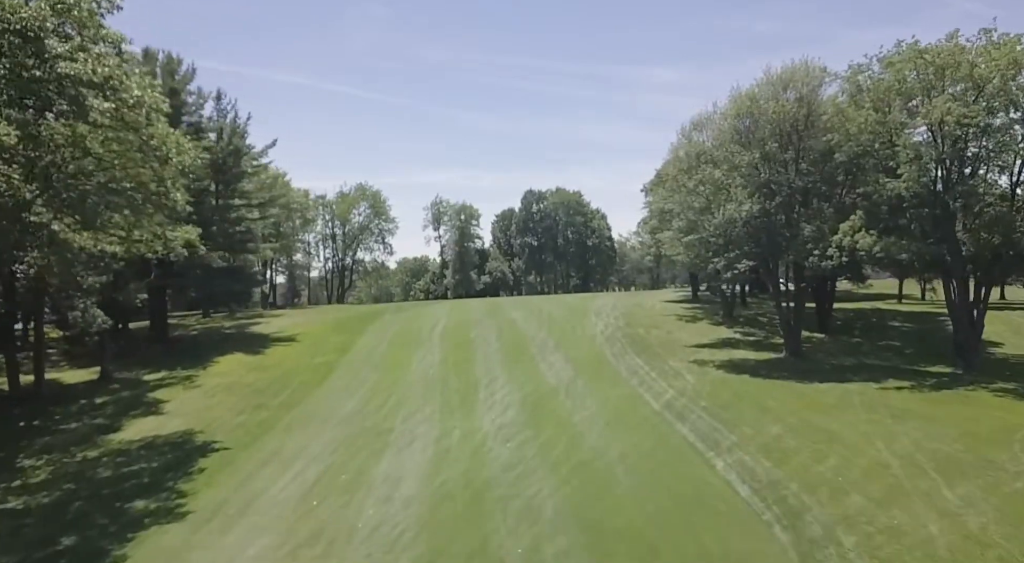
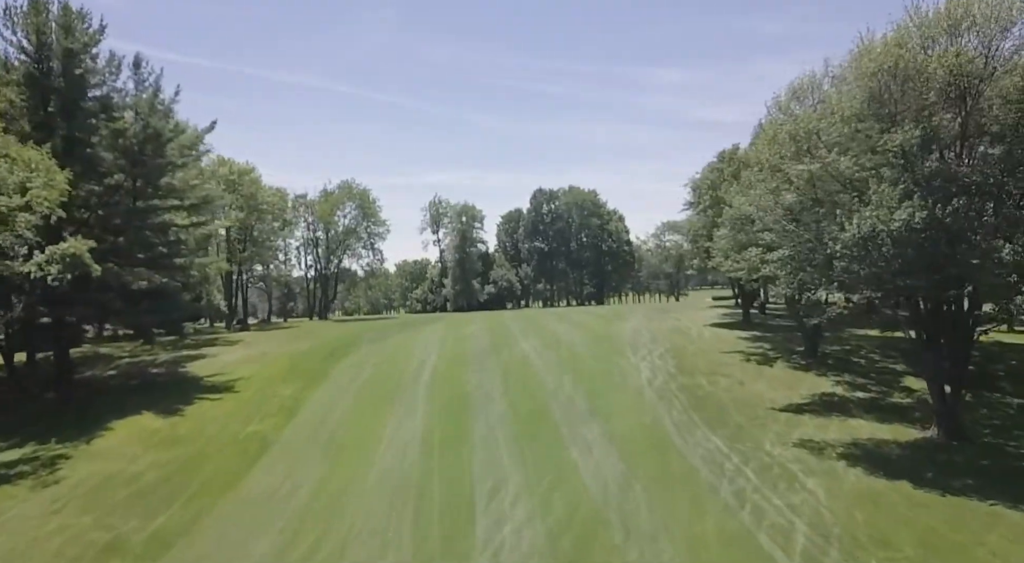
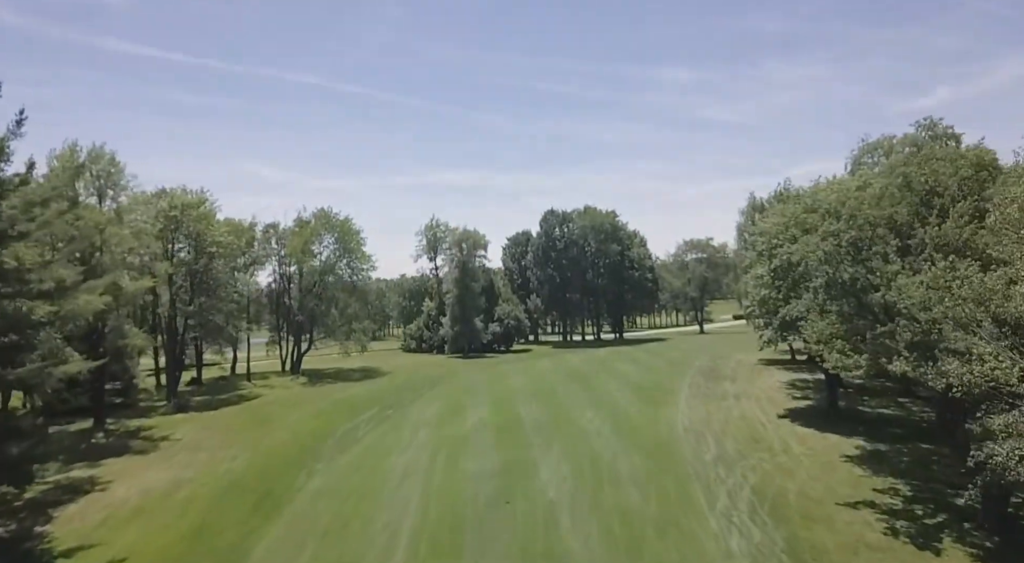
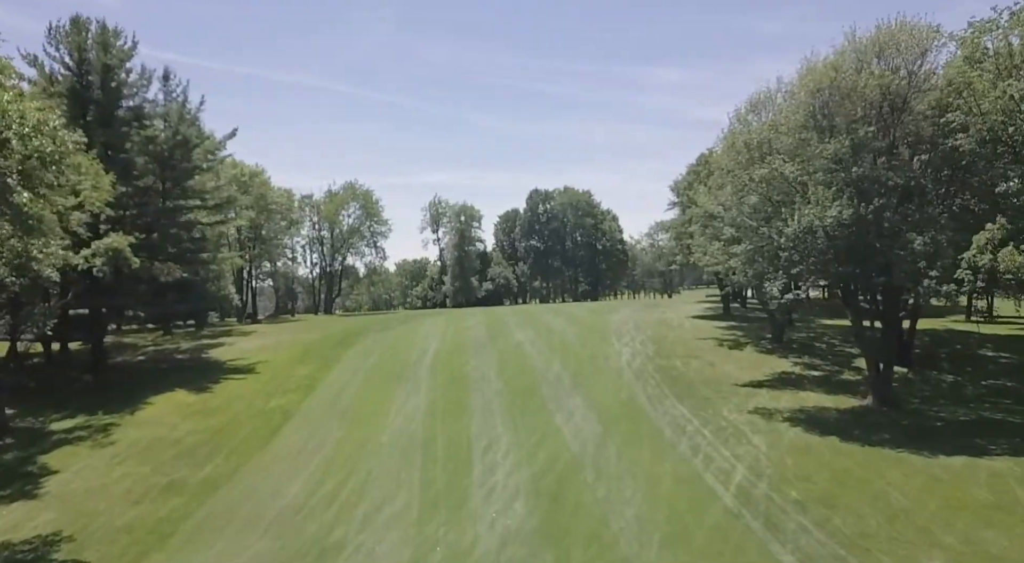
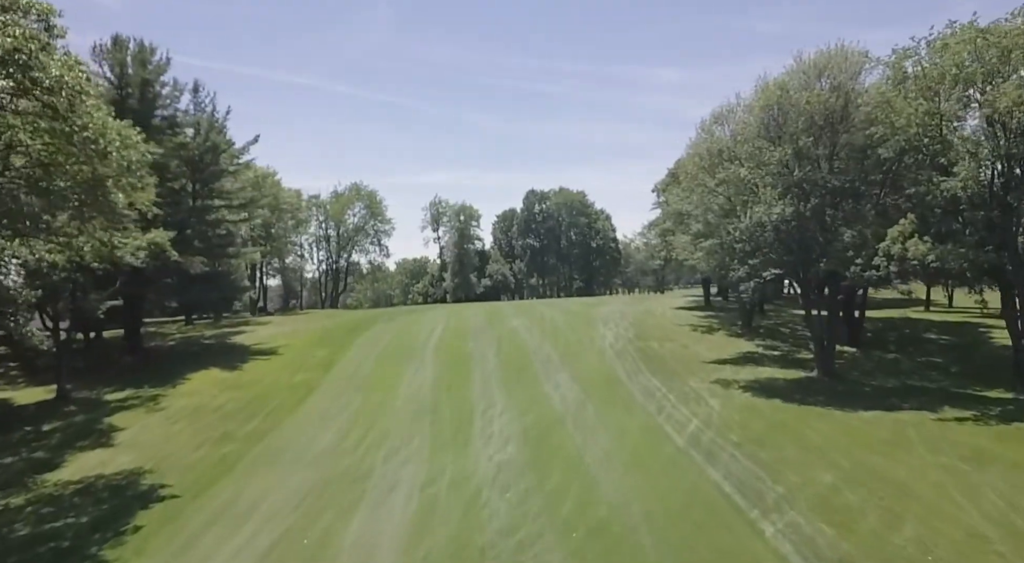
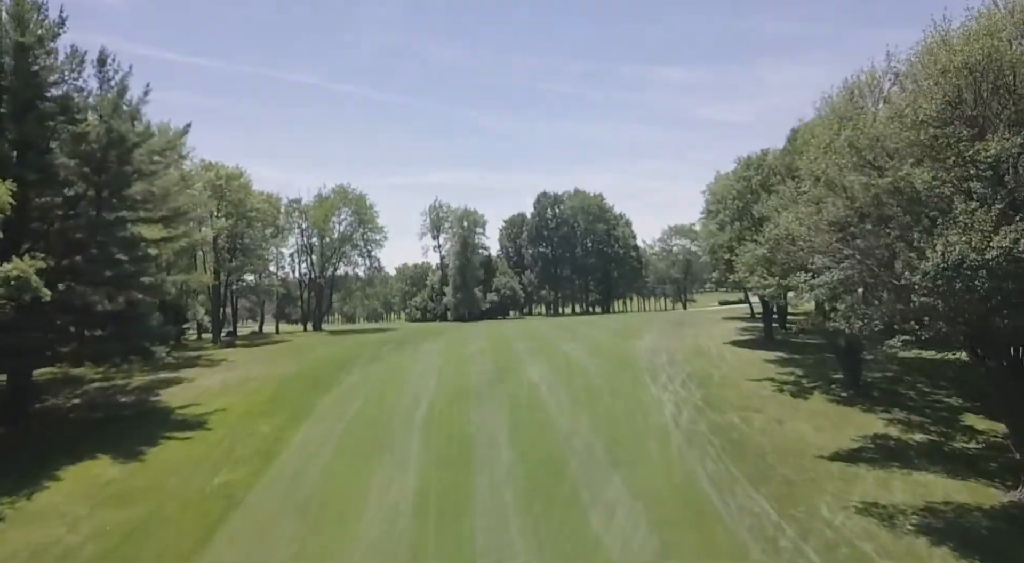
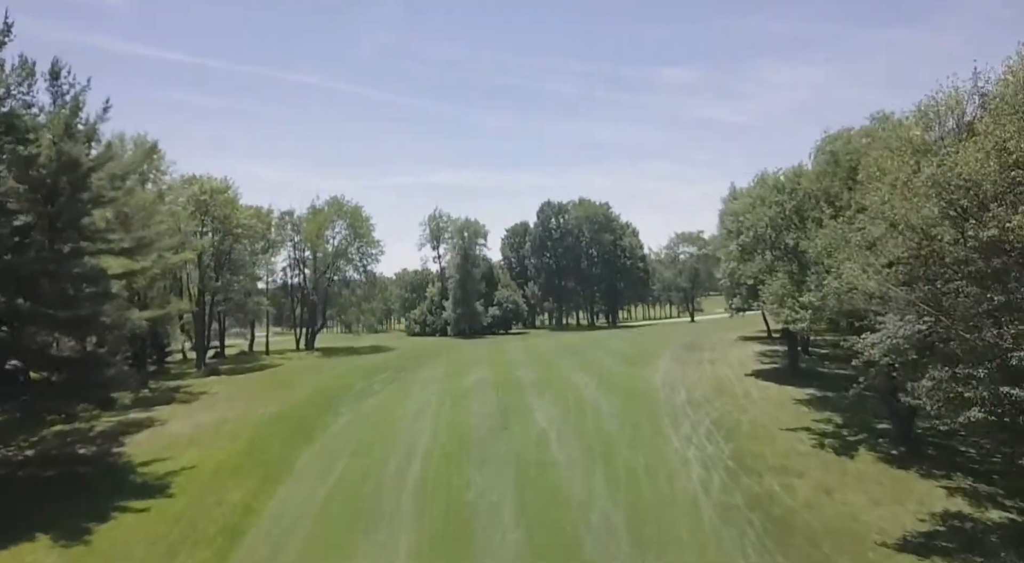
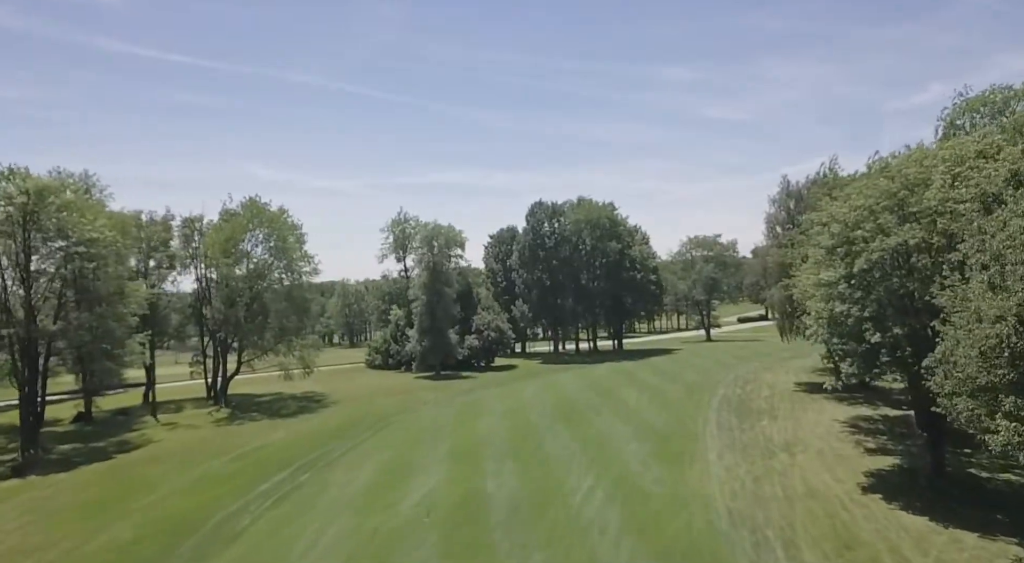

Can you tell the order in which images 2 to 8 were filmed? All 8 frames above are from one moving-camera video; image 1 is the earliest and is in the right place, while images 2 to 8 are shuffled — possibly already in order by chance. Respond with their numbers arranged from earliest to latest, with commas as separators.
5, 4, 2, 6, 7, 3, 8
